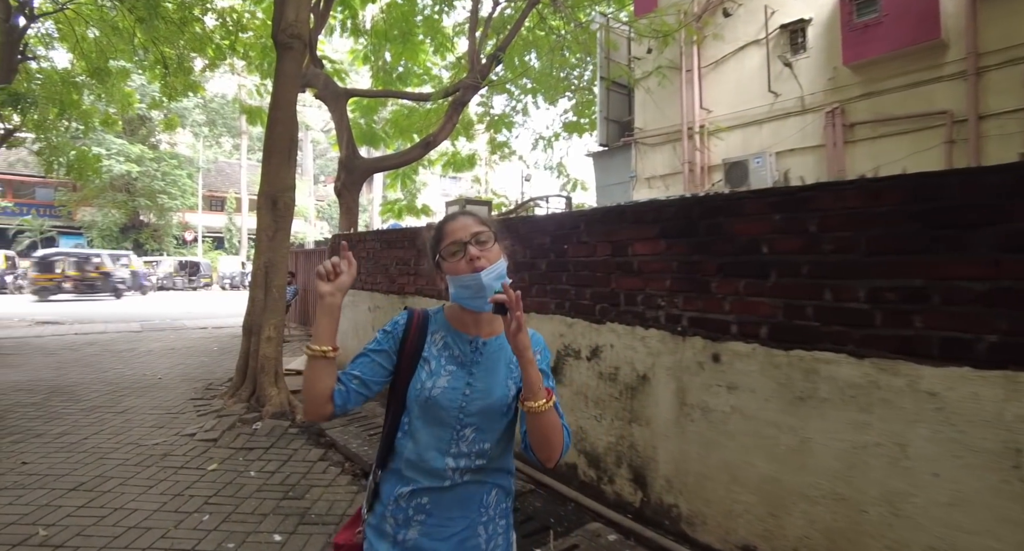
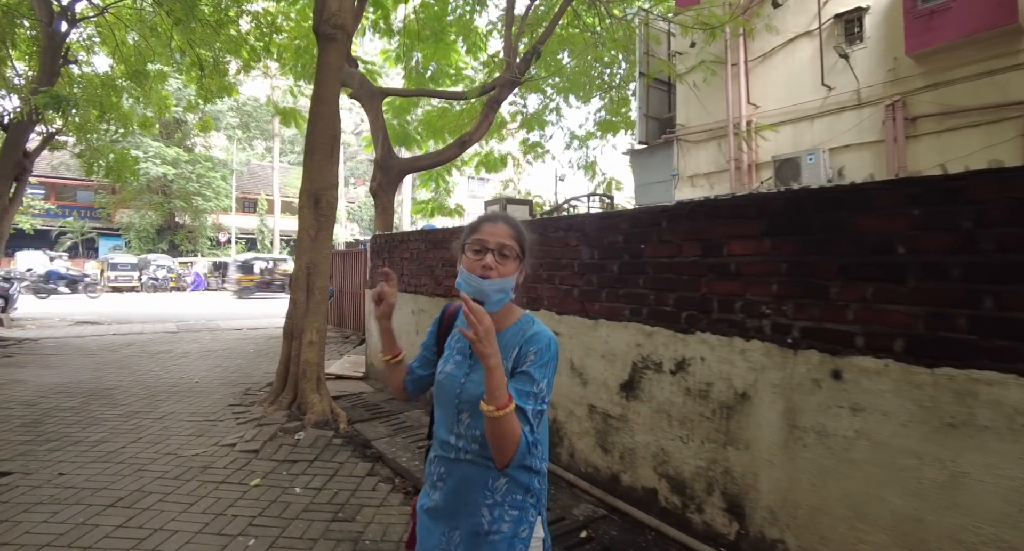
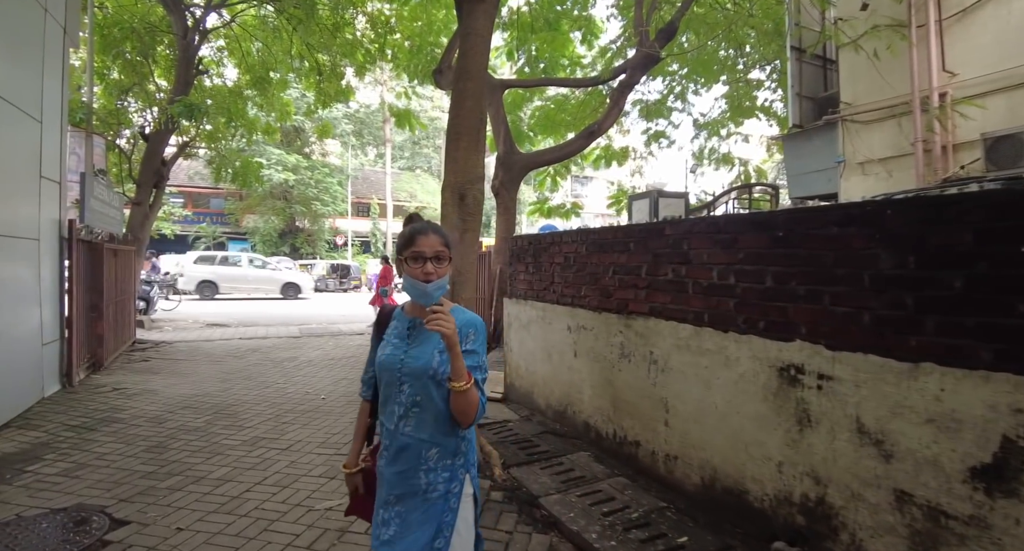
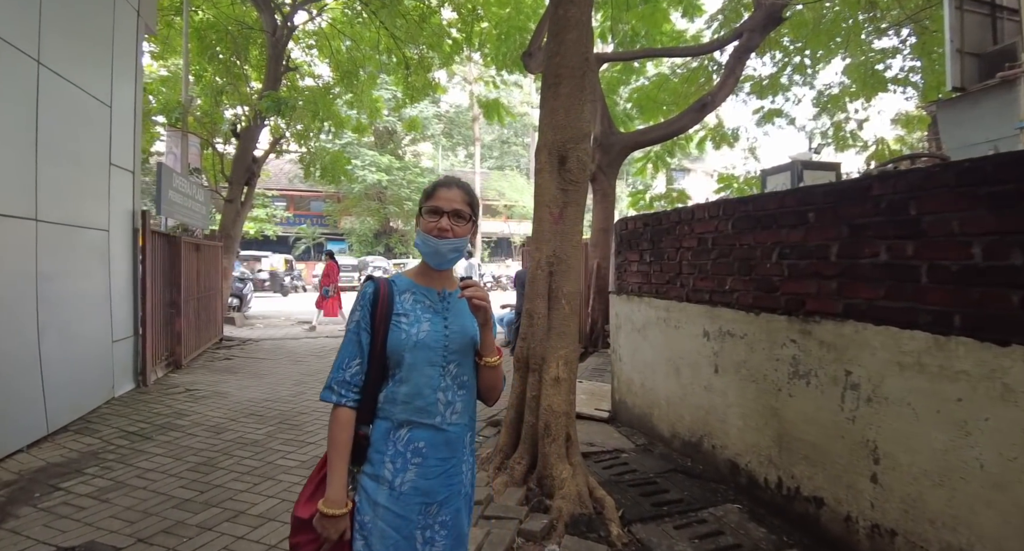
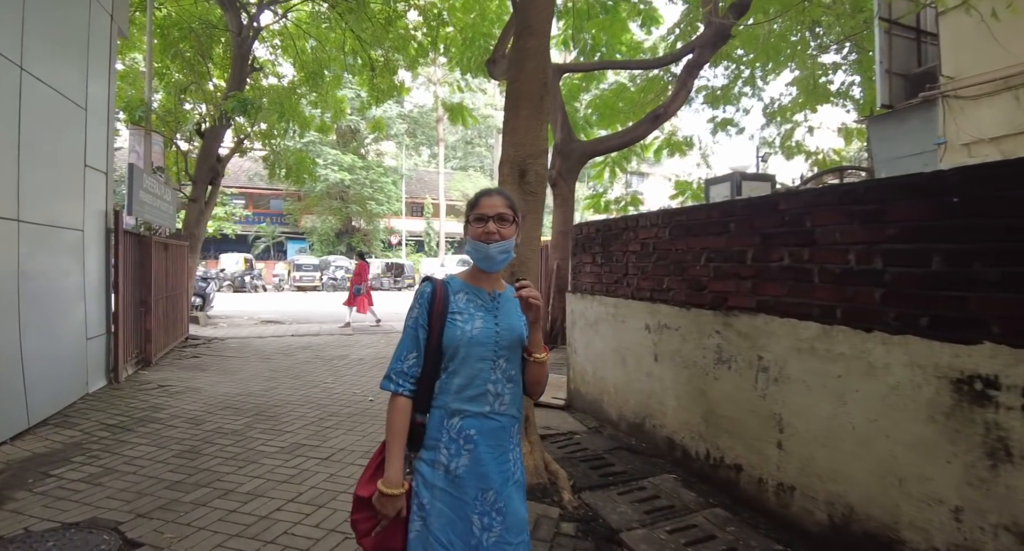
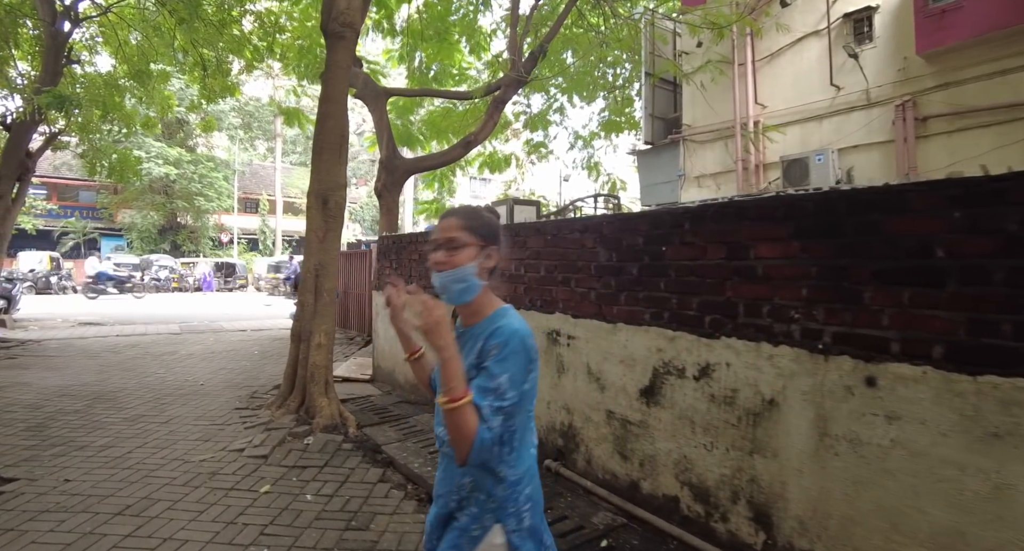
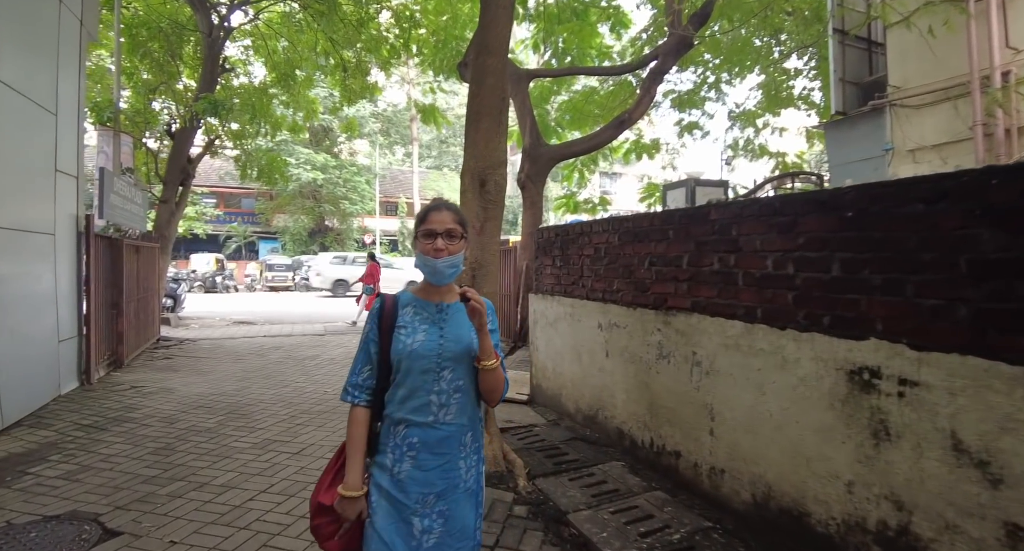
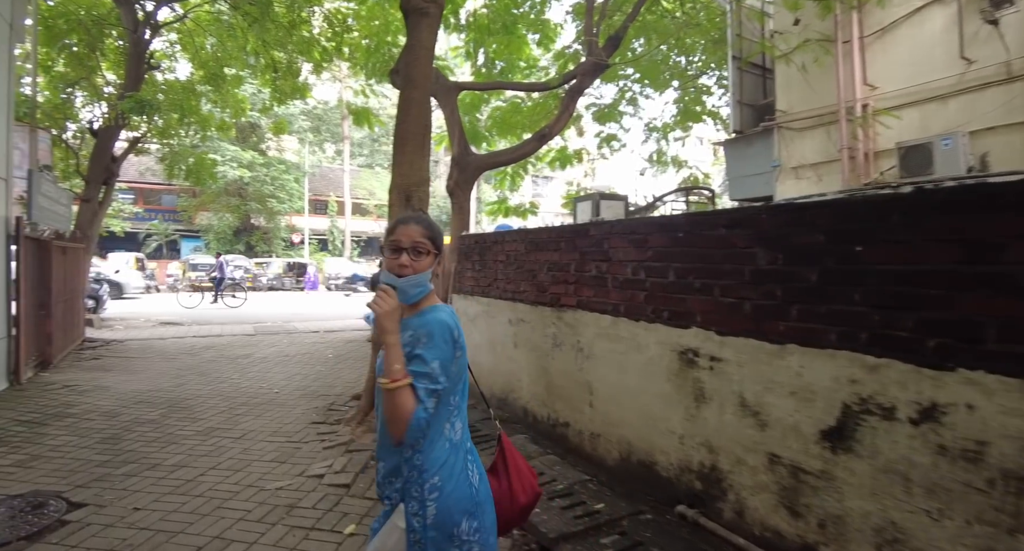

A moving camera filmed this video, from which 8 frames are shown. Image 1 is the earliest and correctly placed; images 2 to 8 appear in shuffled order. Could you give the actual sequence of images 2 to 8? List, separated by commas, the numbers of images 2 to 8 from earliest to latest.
2, 6, 8, 3, 7, 5, 4
